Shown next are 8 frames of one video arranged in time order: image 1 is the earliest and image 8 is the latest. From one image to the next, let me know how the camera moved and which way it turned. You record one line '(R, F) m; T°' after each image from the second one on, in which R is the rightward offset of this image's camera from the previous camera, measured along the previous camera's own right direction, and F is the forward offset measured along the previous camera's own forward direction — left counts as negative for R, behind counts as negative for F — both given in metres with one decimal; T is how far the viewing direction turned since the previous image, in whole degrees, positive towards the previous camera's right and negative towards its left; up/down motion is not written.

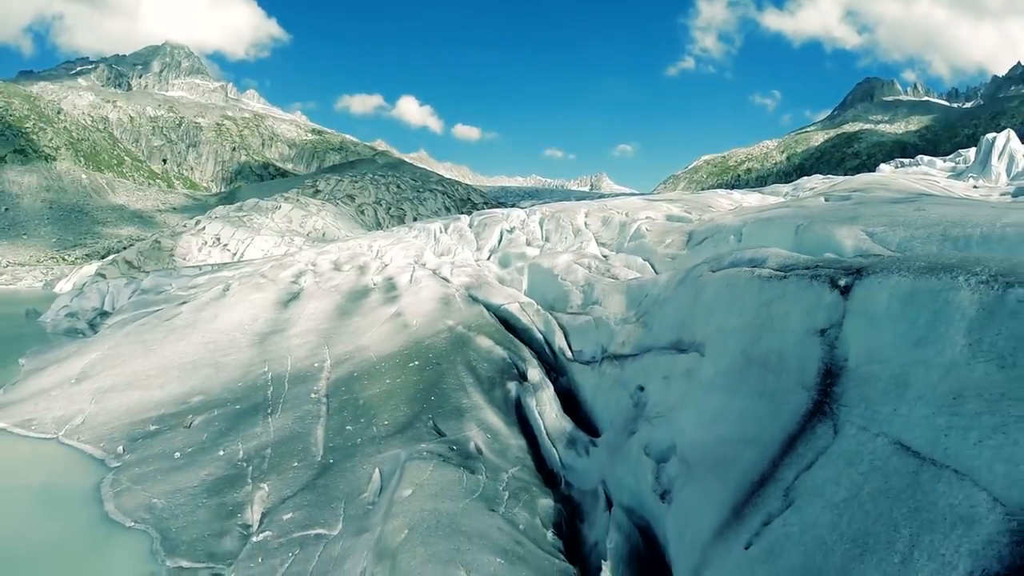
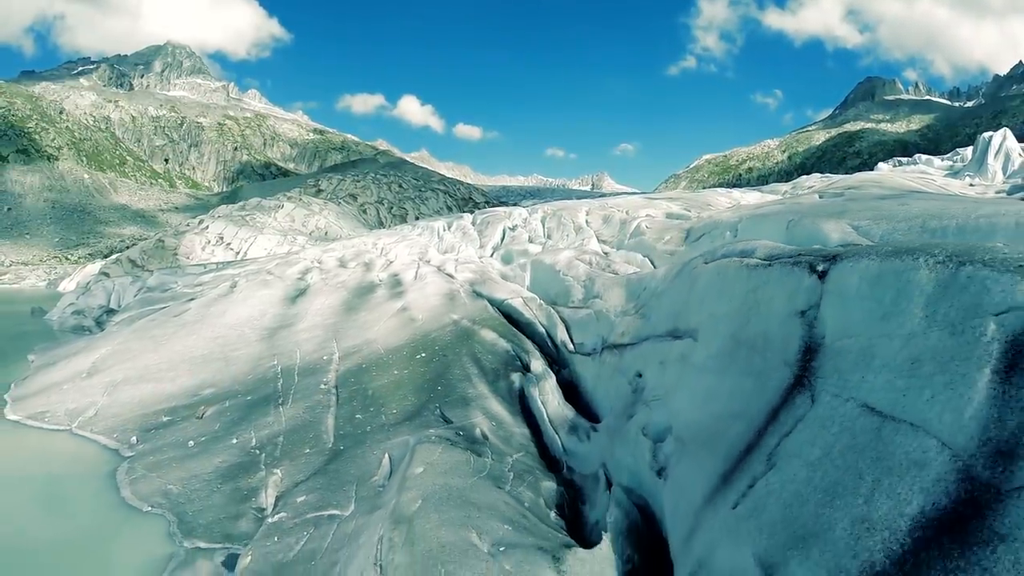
(-0.1, -0.4) m; 0°
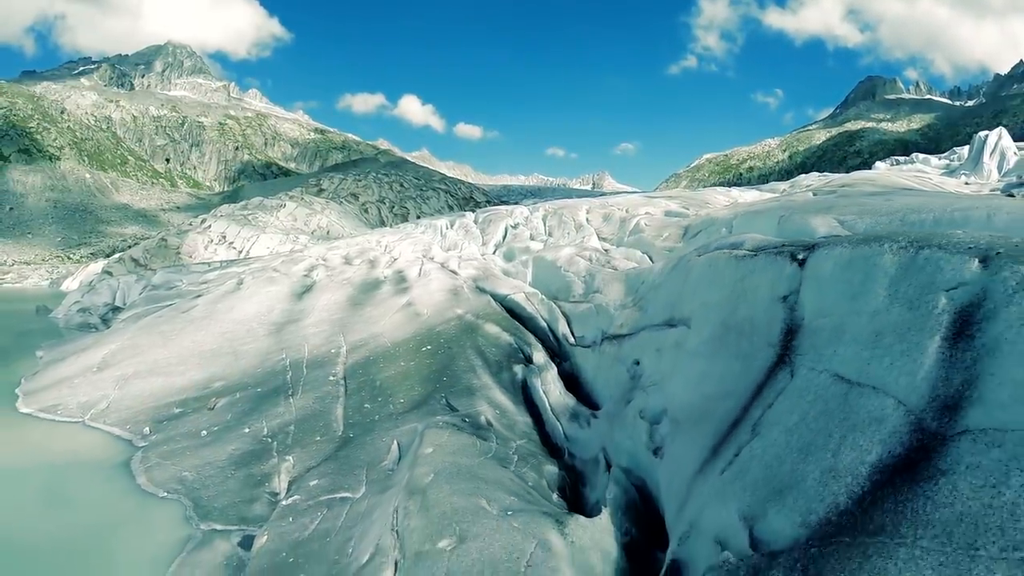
(-0.1, -0.5) m; 0°
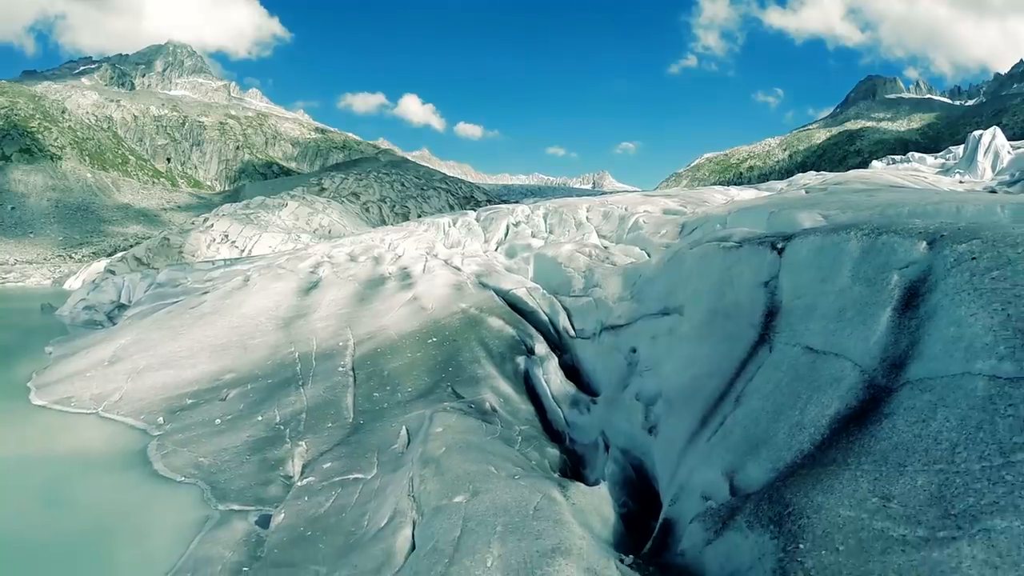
(-0.1, -0.6) m; 0°
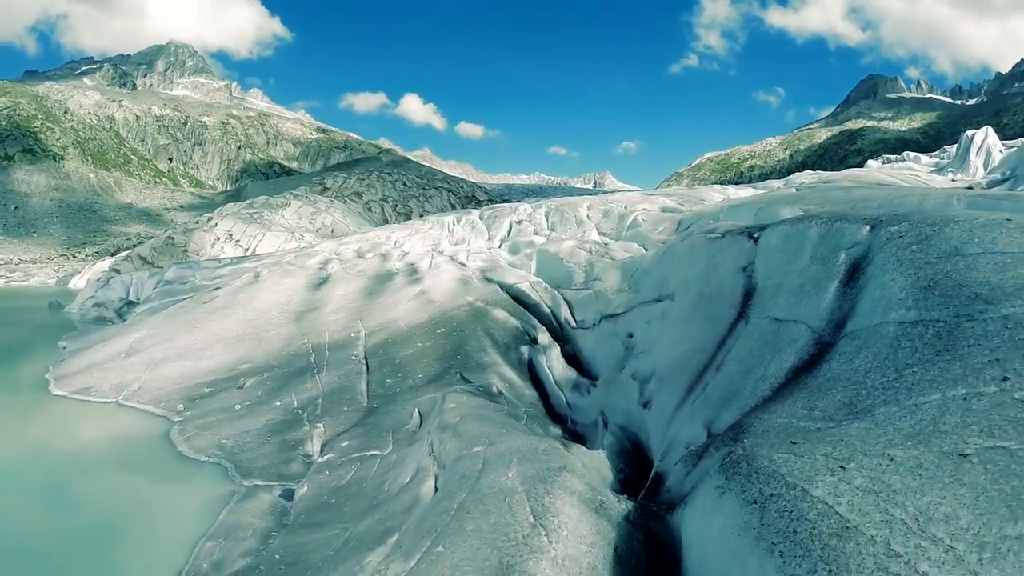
(-0.1, -0.8) m; 0°
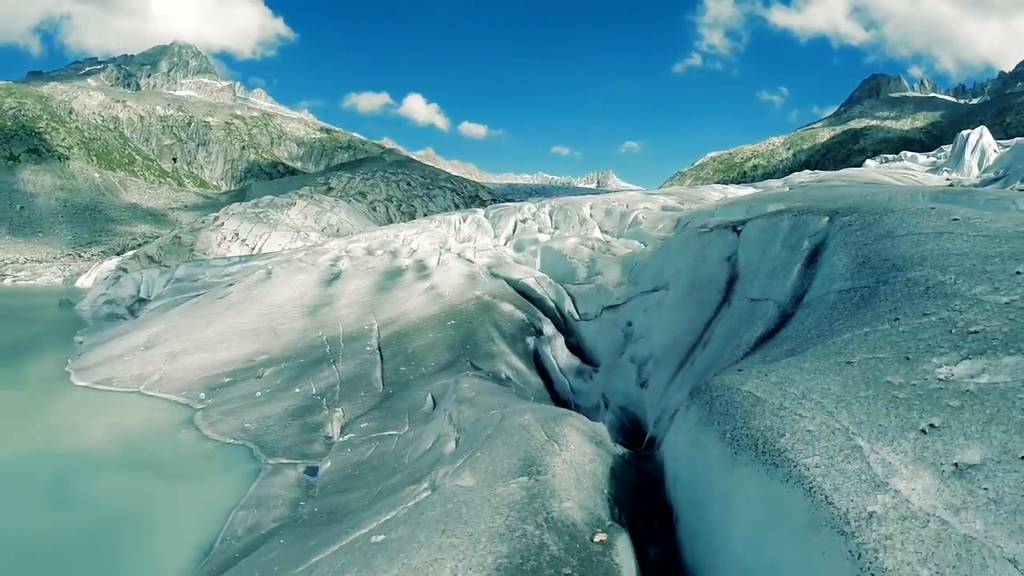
(-0.1, -0.9) m; 0°
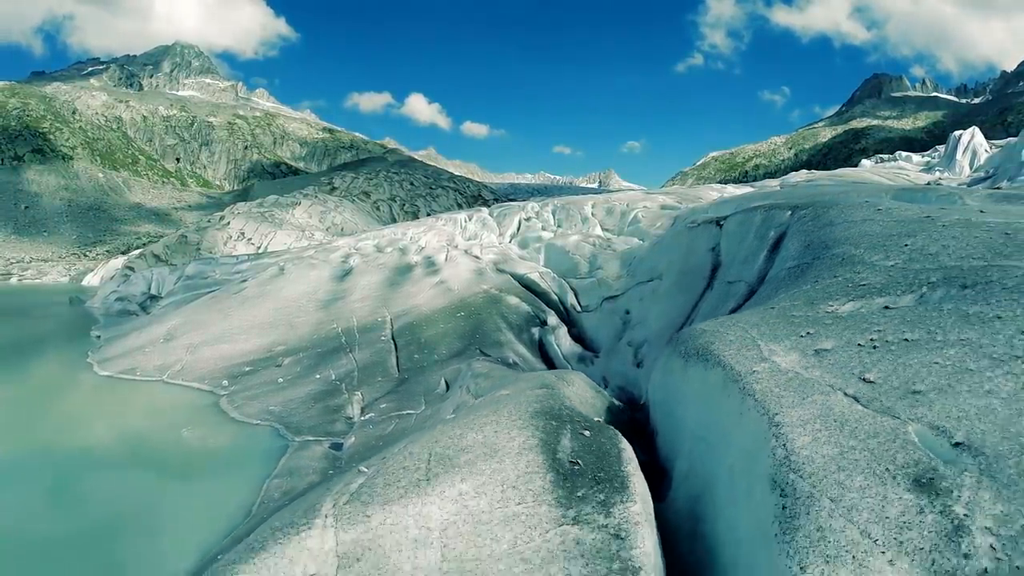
(-0.1, -1.1) m; 0°
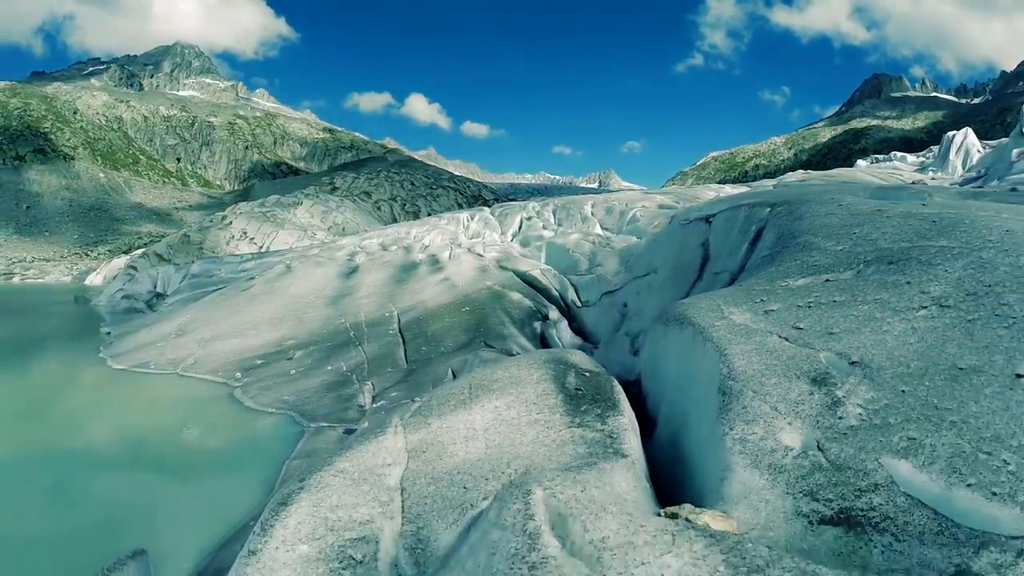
(-0.1, -0.8) m; 0°
